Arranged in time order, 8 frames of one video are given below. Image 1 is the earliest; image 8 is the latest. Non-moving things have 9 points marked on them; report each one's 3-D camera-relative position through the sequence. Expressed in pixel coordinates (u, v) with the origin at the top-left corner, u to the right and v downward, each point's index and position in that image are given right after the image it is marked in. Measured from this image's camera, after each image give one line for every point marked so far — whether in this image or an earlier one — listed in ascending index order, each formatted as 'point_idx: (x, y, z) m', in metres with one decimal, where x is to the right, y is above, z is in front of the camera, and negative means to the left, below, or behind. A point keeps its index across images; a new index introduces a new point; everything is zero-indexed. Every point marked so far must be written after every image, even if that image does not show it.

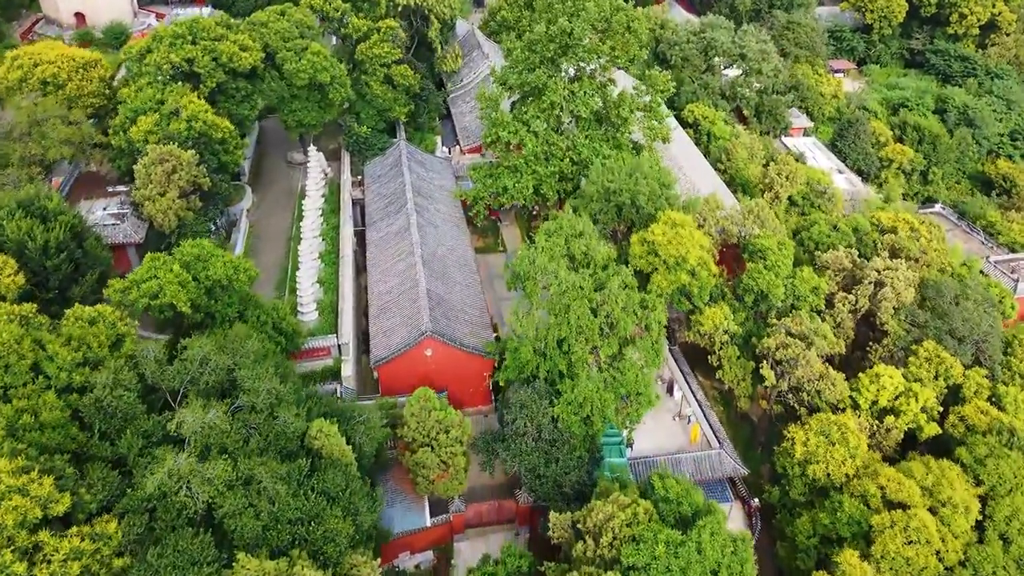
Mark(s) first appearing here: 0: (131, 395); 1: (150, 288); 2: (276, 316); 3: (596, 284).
0: (-6.5, -1.8, +13.9) m
1: (-7.3, 0.0, +16.4) m
2: (-5.5, -0.7, +18.9) m
3: (+2.0, +0.1, +19.0) m
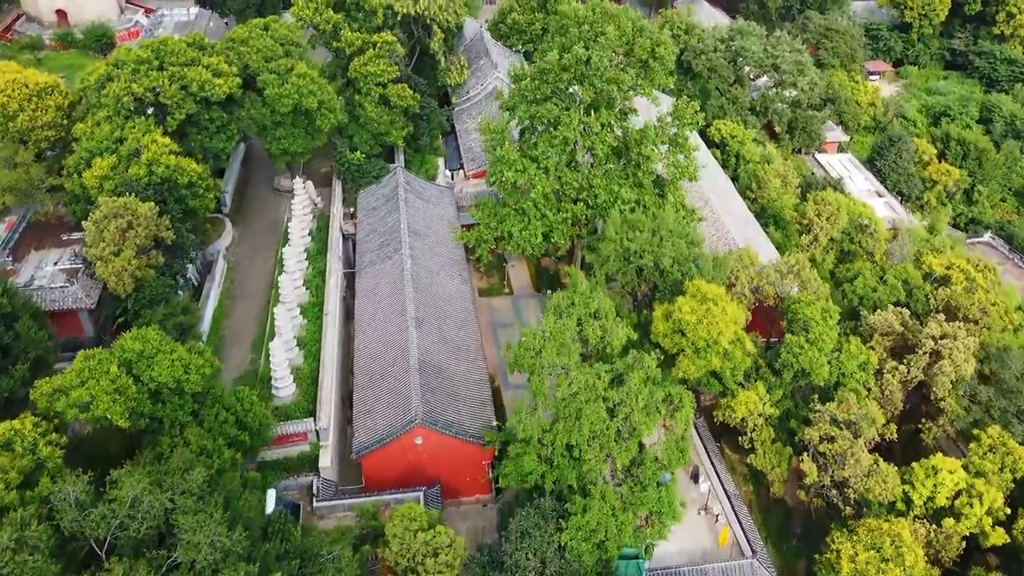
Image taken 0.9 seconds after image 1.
0: (-6.6, -3.7, +11.3) m
1: (-7.3, -1.9, +13.7) m
2: (-5.5, -2.5, +16.3) m
3: (+2.0, -1.8, +16.2) m
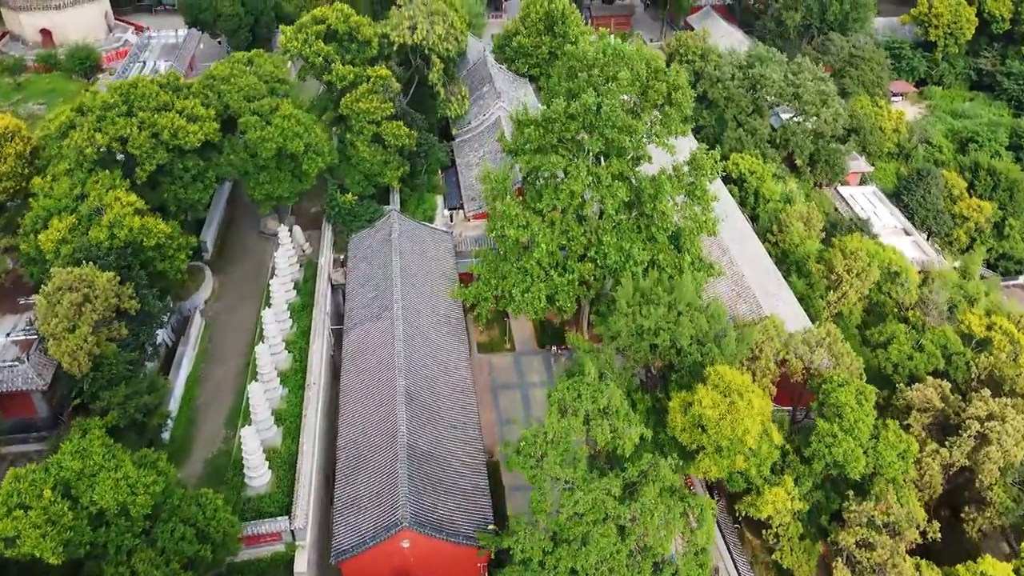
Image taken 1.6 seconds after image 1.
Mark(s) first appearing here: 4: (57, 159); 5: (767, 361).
0: (-6.7, -5.4, +9.4) m
1: (-7.4, -3.5, +11.8) m
2: (-5.5, -4.1, +14.3) m
3: (+2.0, -3.5, +14.2) m
4: (-10.9, +3.1, +19.4) m
5: (+5.9, -1.7, +18.8) m
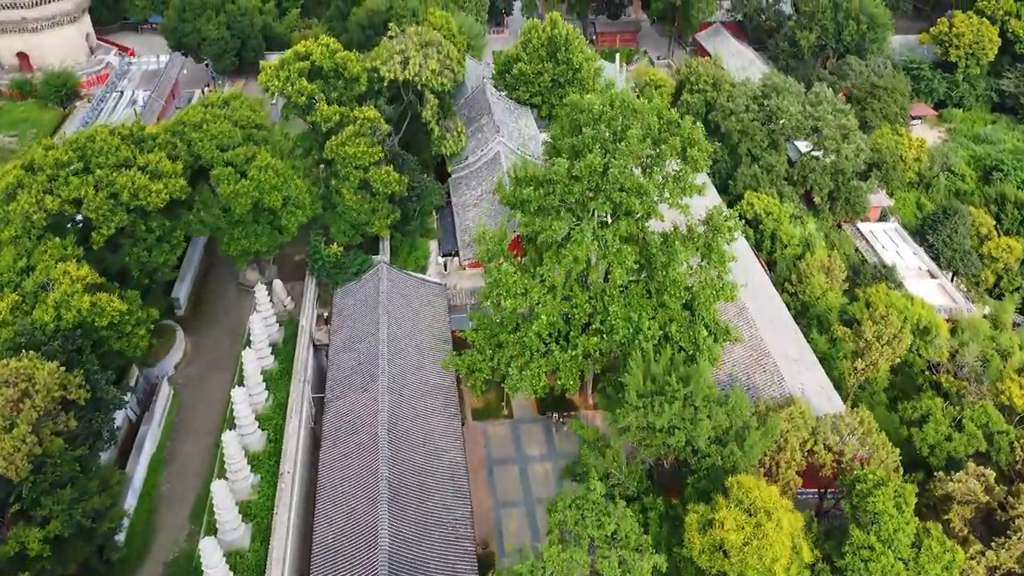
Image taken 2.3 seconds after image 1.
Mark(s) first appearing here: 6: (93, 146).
0: (-6.8, -7.1, +7.4) m
1: (-7.5, -5.2, +9.8) m
2: (-5.6, -5.8, +12.4) m
3: (+1.9, -5.3, +12.2) m
4: (-10.9, +1.4, +17.5) m
5: (+5.8, -3.4, +16.7) m
6: (-9.4, +3.2, +18.2) m
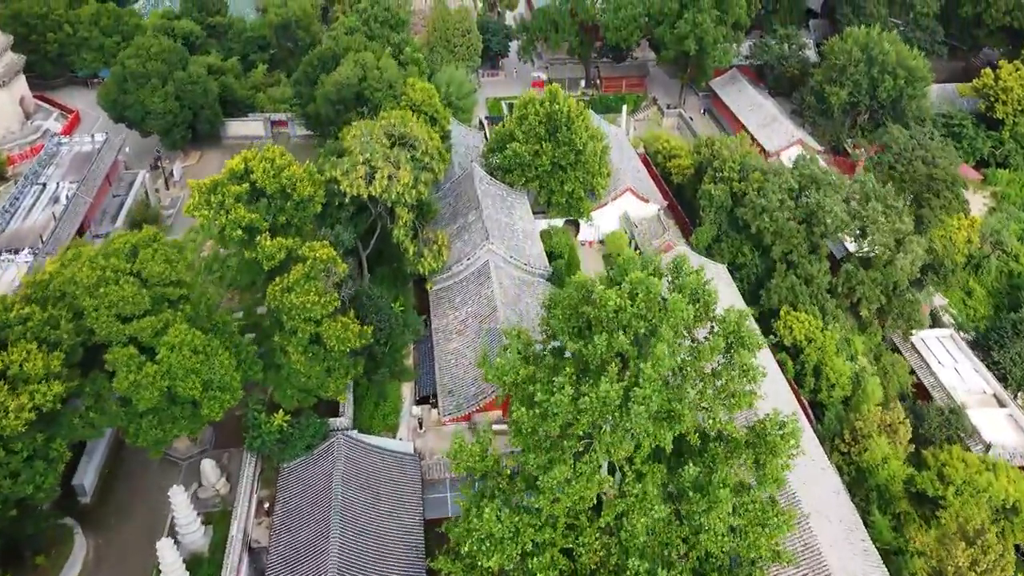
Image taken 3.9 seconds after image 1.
0: (-7.0, -11.4, +2.6) m
1: (-7.7, -9.5, +5.1) m
2: (-5.9, -10.1, +7.6) m
3: (+1.6, -9.5, +7.4) m
4: (-11.2, -2.8, +12.7) m
5: (+5.5, -7.7, +12.0) m
6: (-9.6, -1.1, +13.4) m
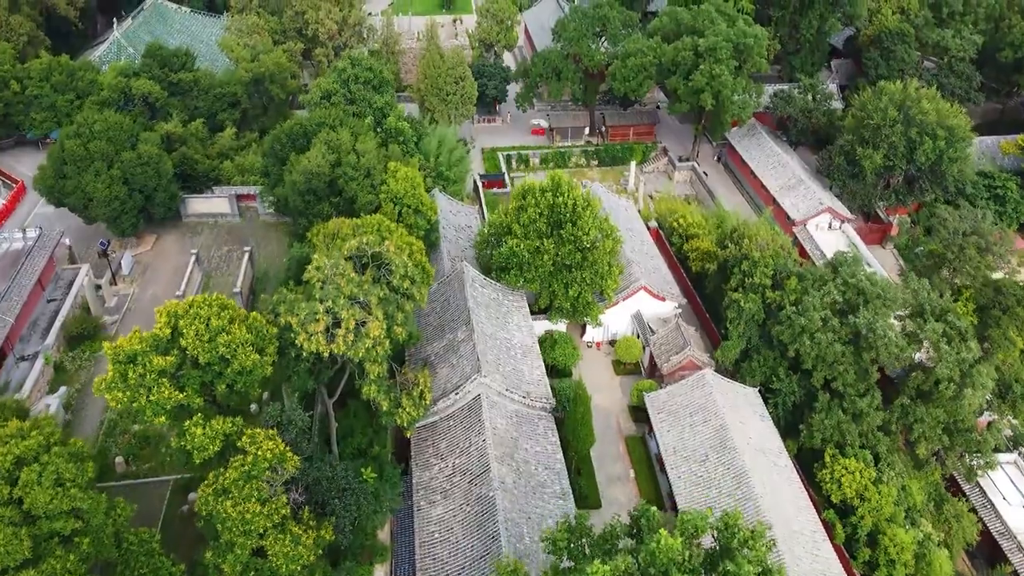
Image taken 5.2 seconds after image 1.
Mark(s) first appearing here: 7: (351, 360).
0: (-7.1, -15.1, -1.3) m
1: (-7.8, -13.2, +1.2) m
2: (-6.0, -13.8, +3.7) m
3: (+1.5, -13.2, +3.5) m
4: (-11.3, -6.5, +8.8) m
5: (+5.4, -11.4, +8.1) m
6: (-9.7, -4.8, +9.5) m
7: (-3.6, -1.6, +18.3) m
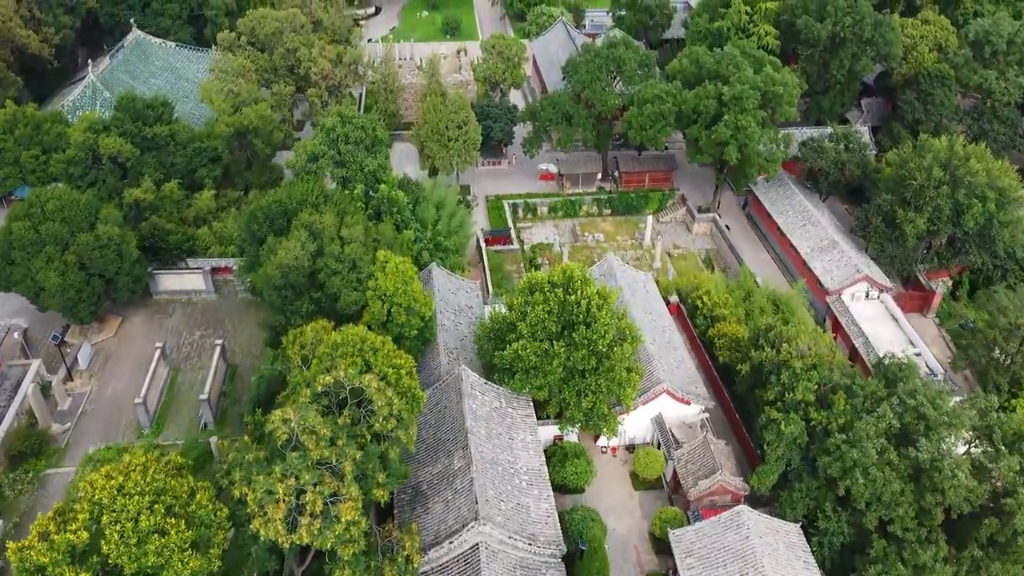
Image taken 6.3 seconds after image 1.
0: (-7.3, -18.0, -4.3) m
1: (-8.0, -16.1, -1.9) m
2: (-6.1, -16.7, +0.6) m
3: (+1.4, -16.2, +0.4) m
4: (-11.3, -9.4, +5.7) m
5: (+5.4, -14.4, +4.9) m
6: (-9.8, -7.7, +6.5) m
7: (-3.6, -4.6, +15.2) m
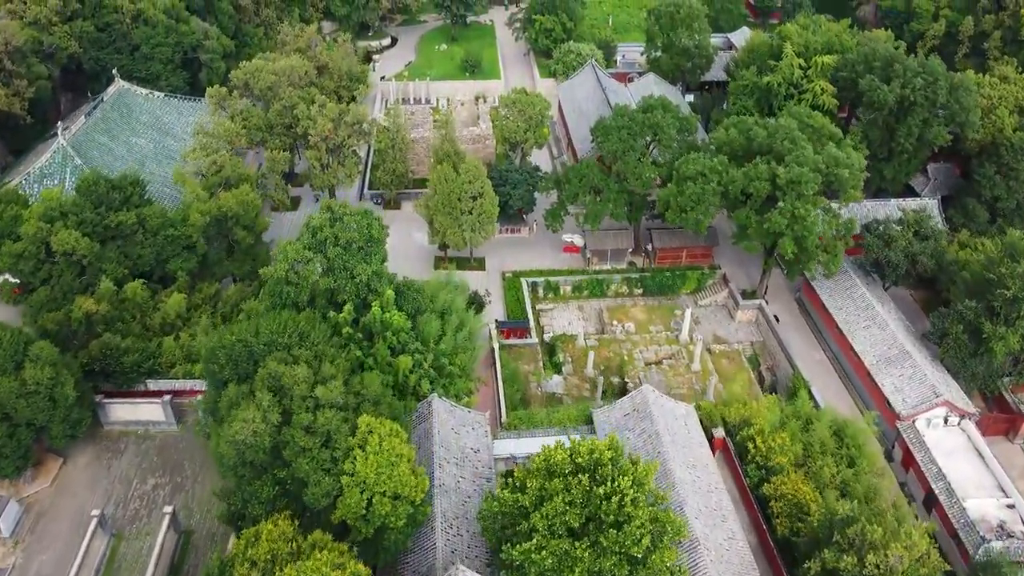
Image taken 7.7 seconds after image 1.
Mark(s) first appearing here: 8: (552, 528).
0: (-8.1, -21.9, -8.6) m
1: (-8.7, -20.0, -6.2) m
2: (-6.8, -20.6, -3.7) m
3: (+0.7, -20.2, -4.2) m
4: (-11.7, -13.2, +1.5) m
5: (+4.9, -18.5, +0.2) m
6: (-10.1, -11.5, +2.2) m
7: (-3.6, -8.5, +10.8) m
8: (+0.9, -5.2, +17.6) m
